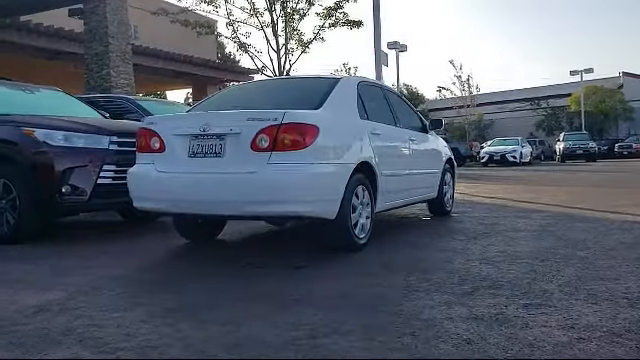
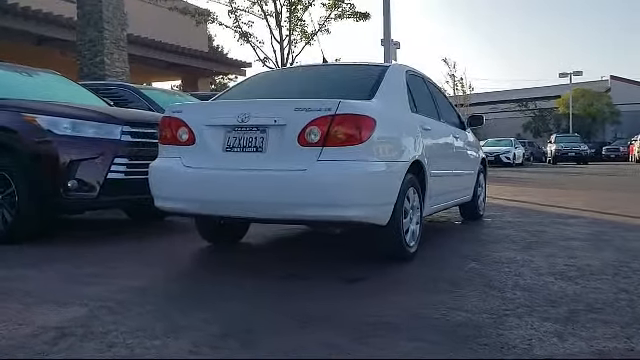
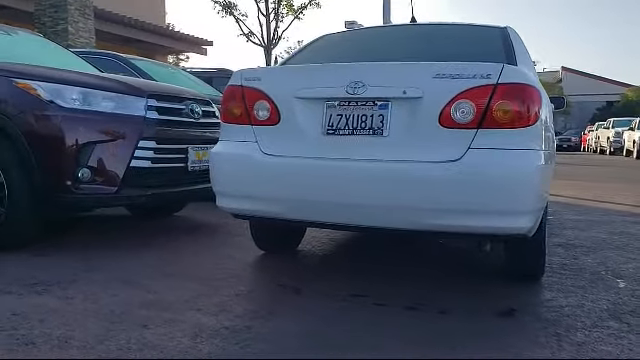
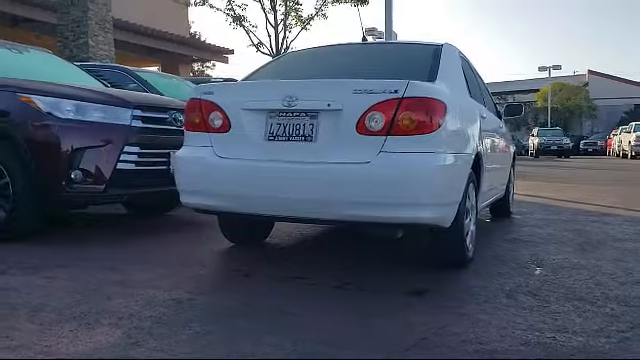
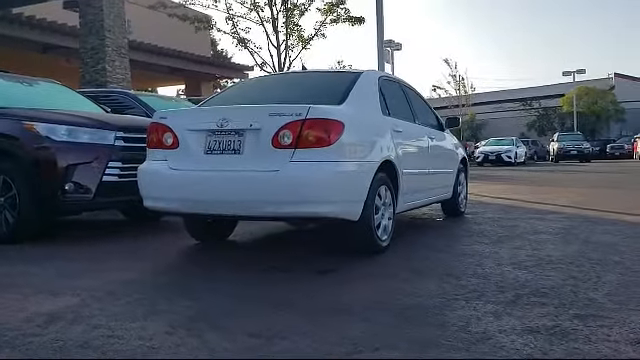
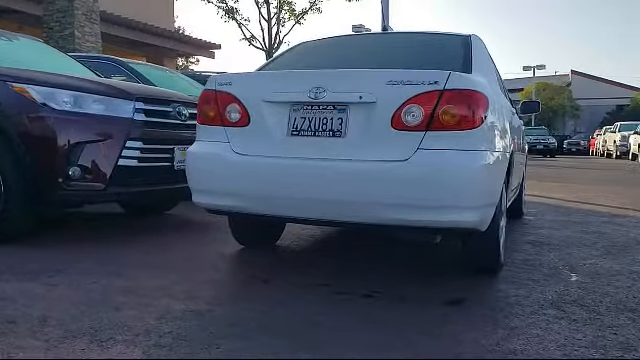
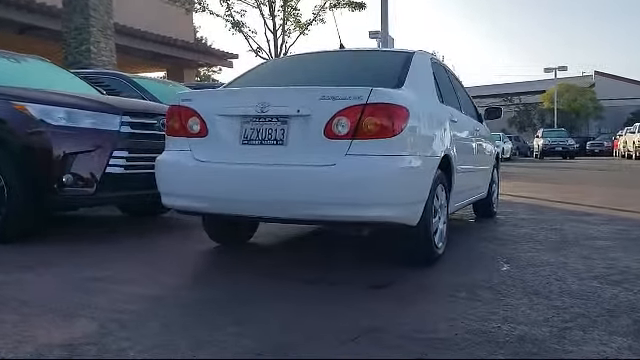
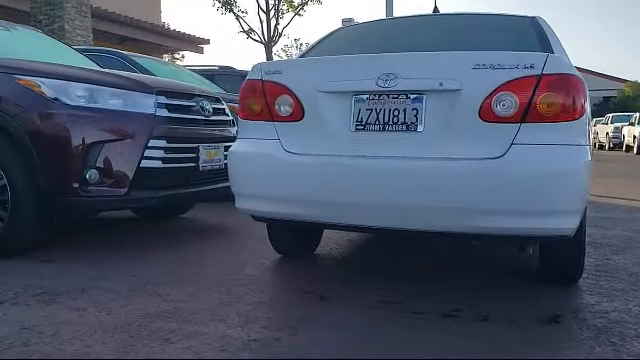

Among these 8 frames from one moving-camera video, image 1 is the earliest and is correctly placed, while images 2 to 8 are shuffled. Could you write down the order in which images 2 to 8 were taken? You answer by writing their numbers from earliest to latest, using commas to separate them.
5, 2, 7, 4, 6, 3, 8
